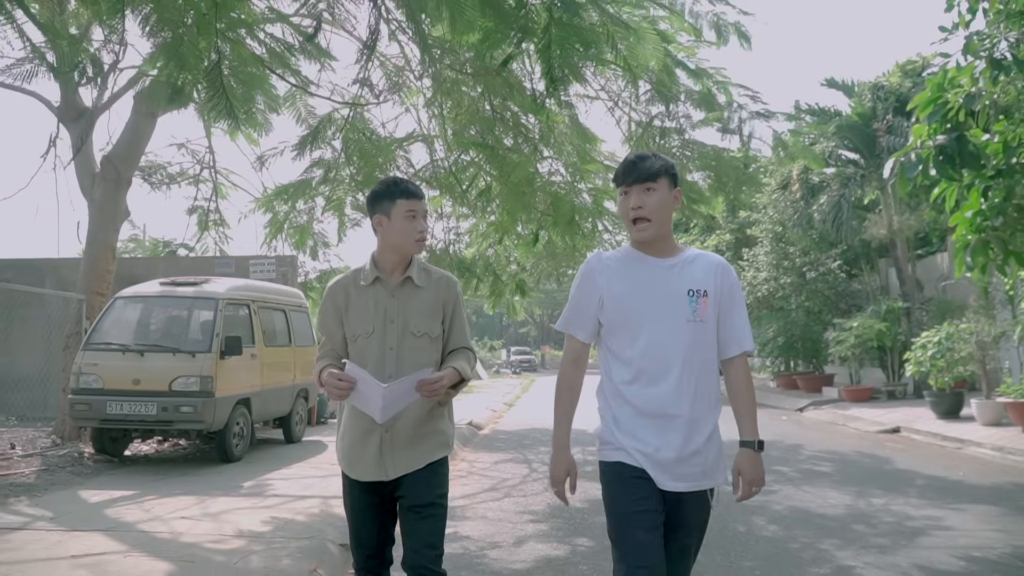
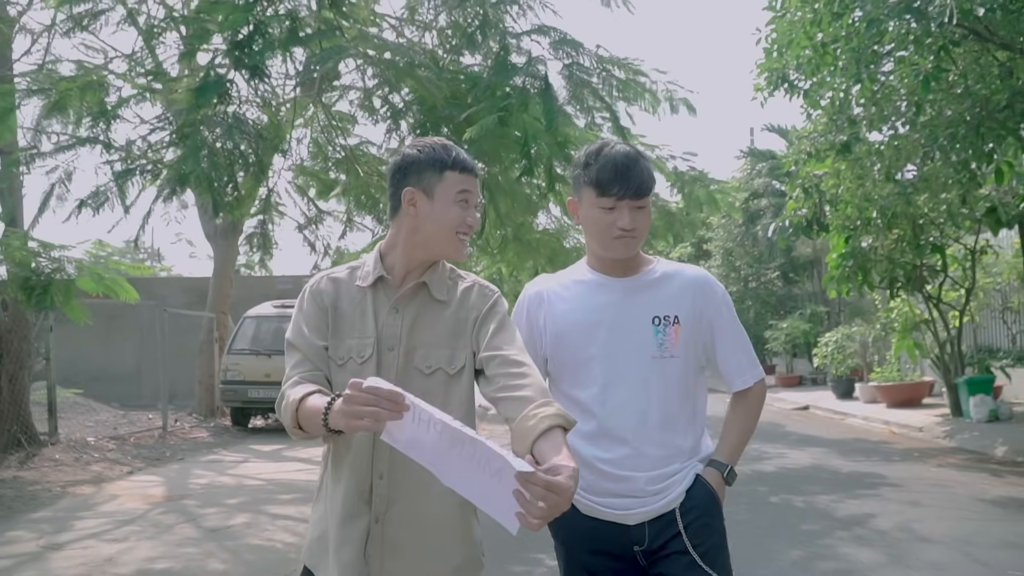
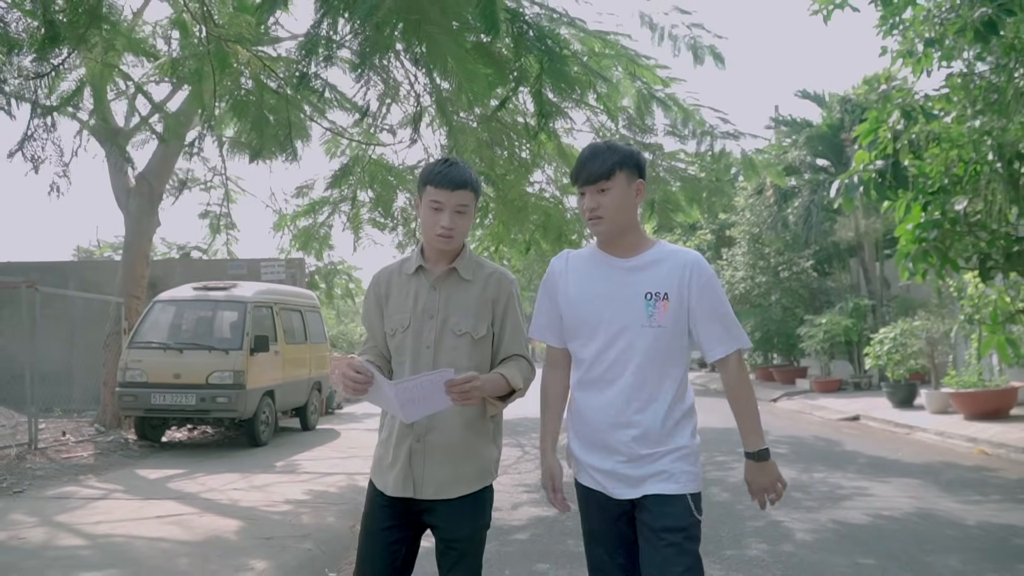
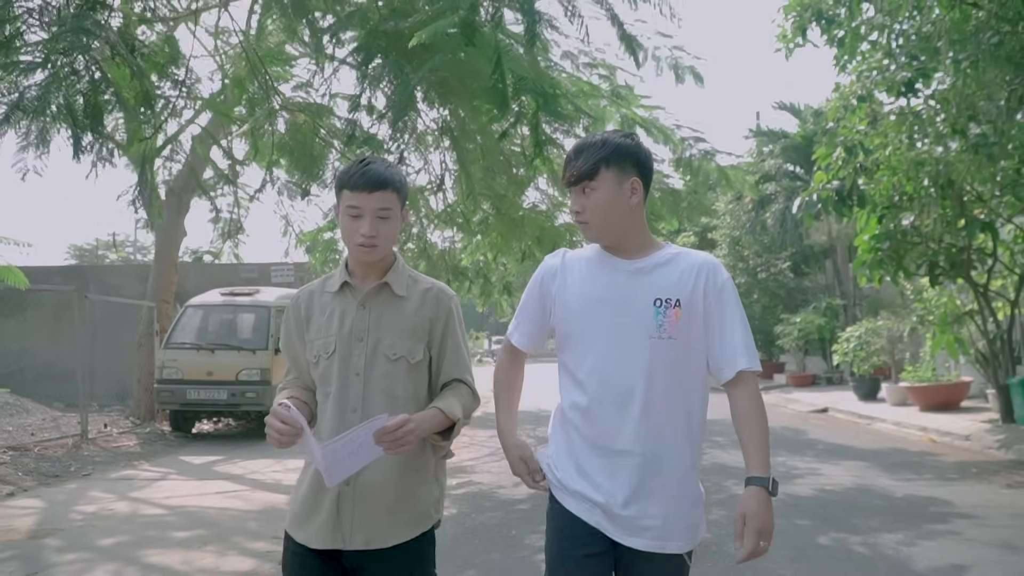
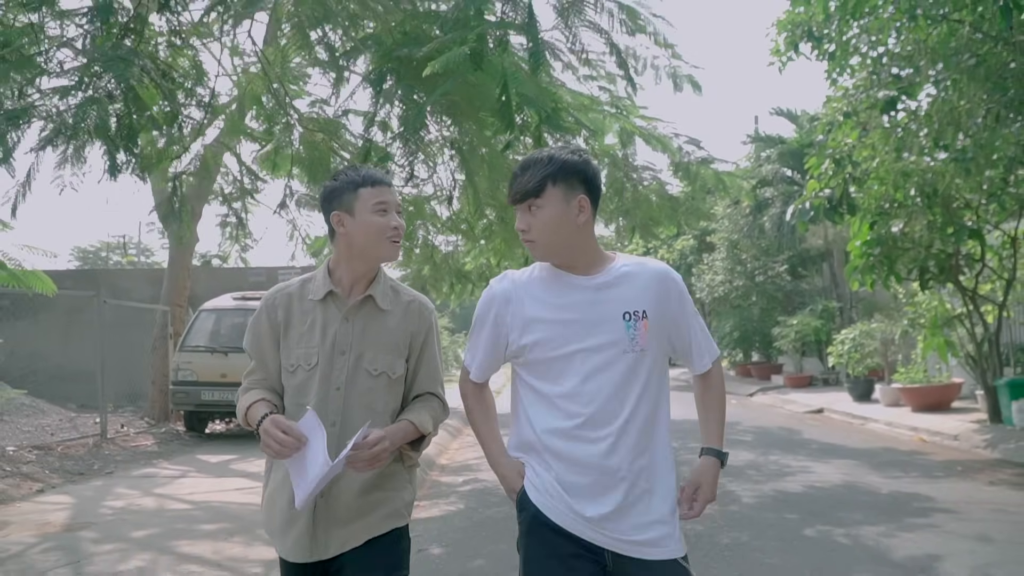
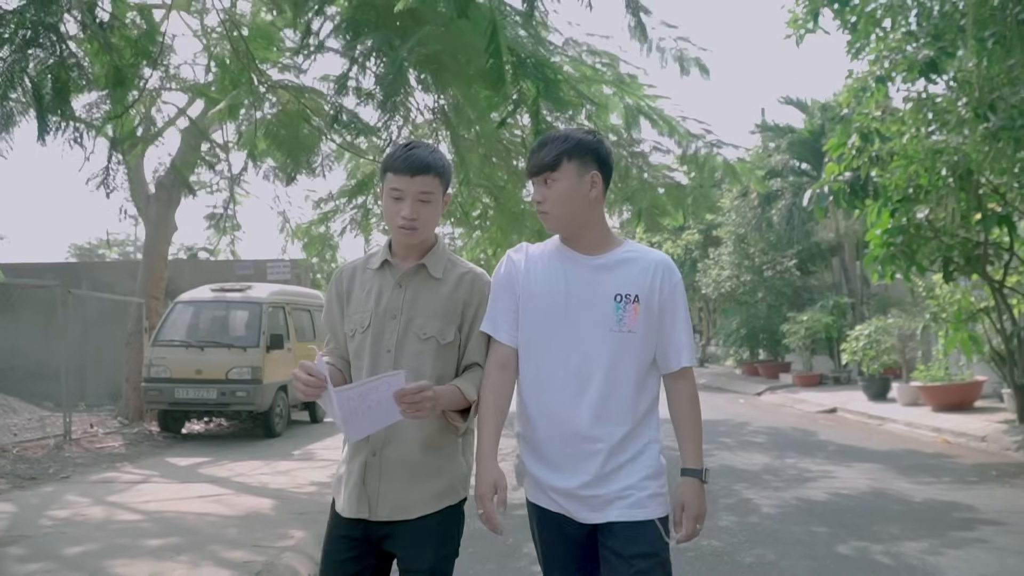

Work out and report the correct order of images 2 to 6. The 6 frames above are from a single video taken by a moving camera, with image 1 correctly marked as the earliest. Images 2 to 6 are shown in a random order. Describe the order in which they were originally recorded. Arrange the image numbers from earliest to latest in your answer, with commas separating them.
3, 6, 4, 5, 2
